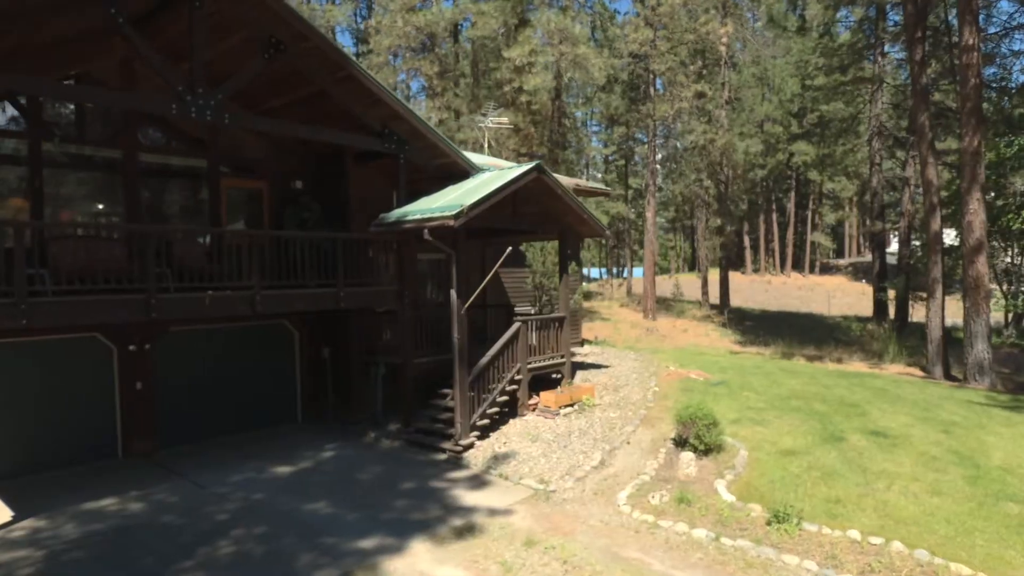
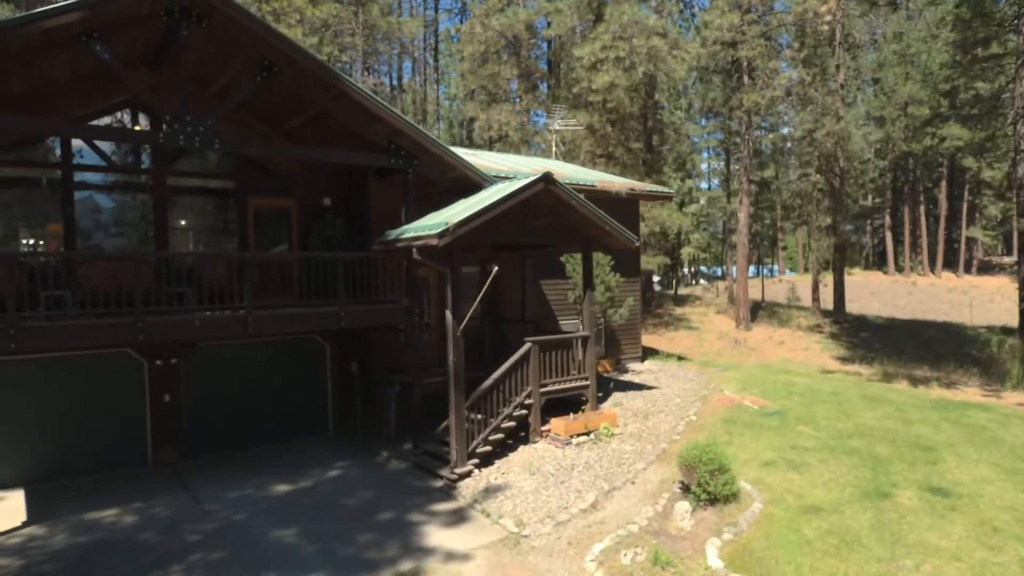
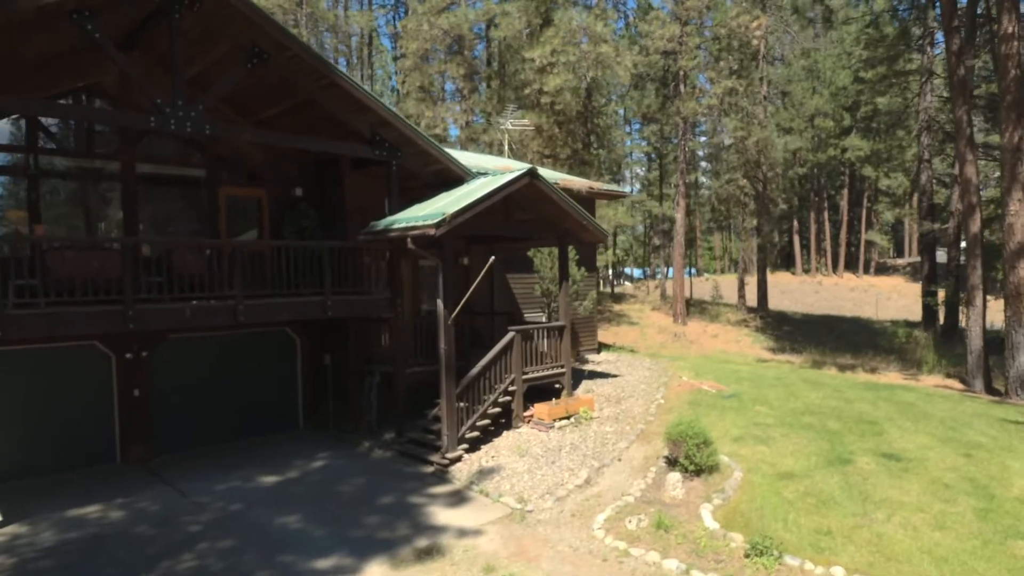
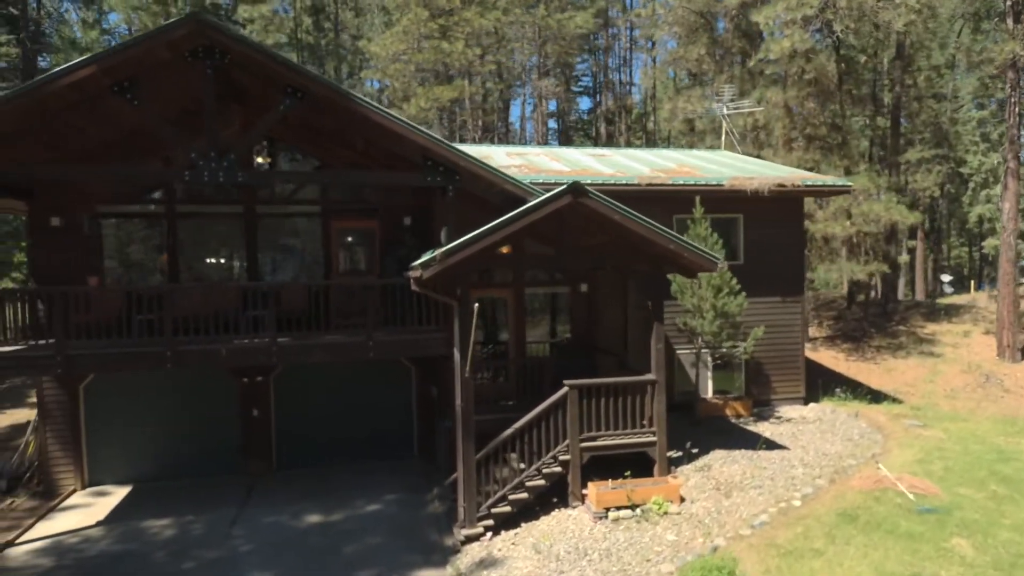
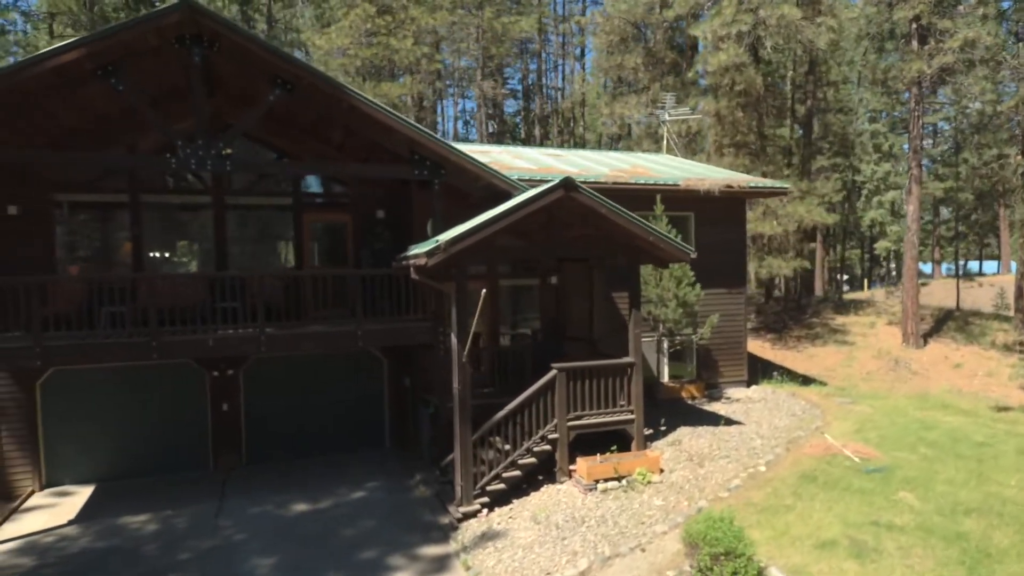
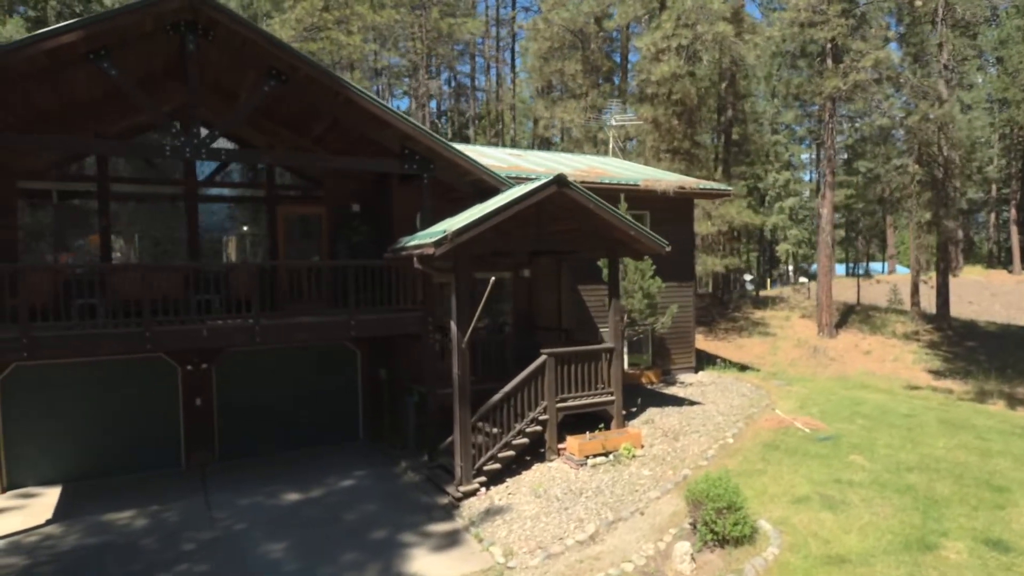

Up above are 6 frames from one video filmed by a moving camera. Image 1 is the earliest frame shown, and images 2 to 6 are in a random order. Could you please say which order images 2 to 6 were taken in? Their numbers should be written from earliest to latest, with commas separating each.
3, 2, 6, 5, 4
